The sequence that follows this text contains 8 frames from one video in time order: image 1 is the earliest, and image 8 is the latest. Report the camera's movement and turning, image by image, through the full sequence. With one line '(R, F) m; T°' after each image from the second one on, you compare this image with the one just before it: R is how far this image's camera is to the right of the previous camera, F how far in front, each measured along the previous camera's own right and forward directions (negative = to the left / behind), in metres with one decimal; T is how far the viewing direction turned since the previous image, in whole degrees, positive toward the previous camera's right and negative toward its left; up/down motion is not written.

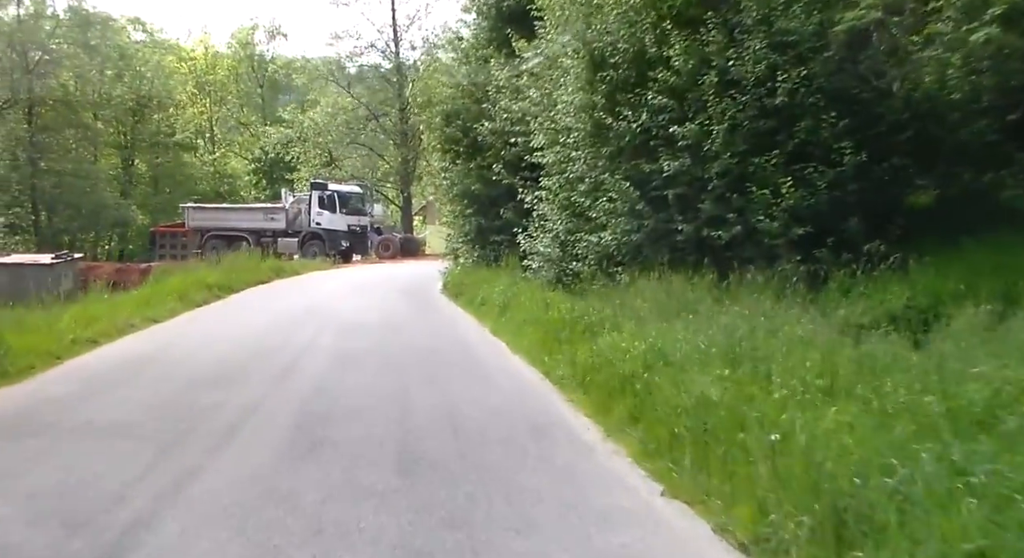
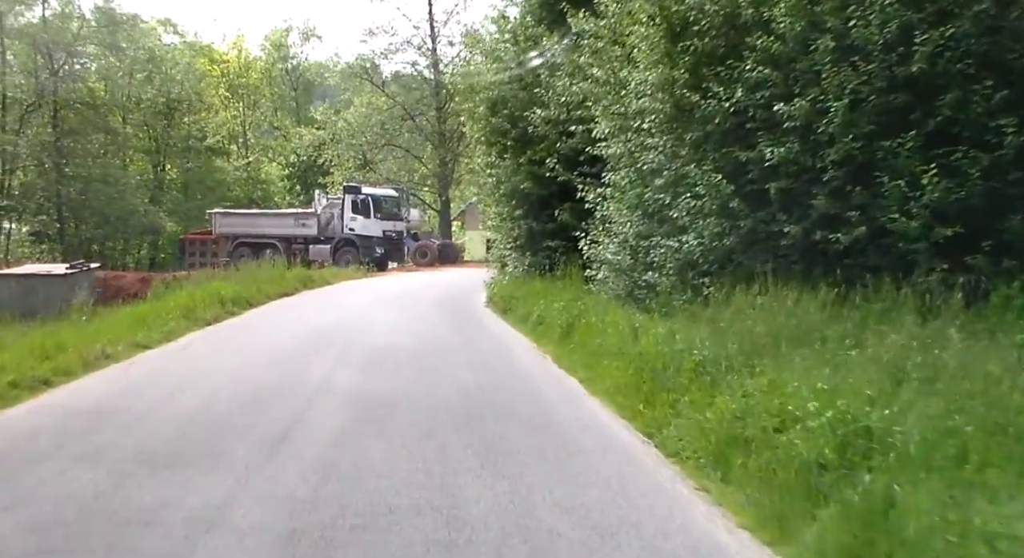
(-0.4, +2.9) m; -2°
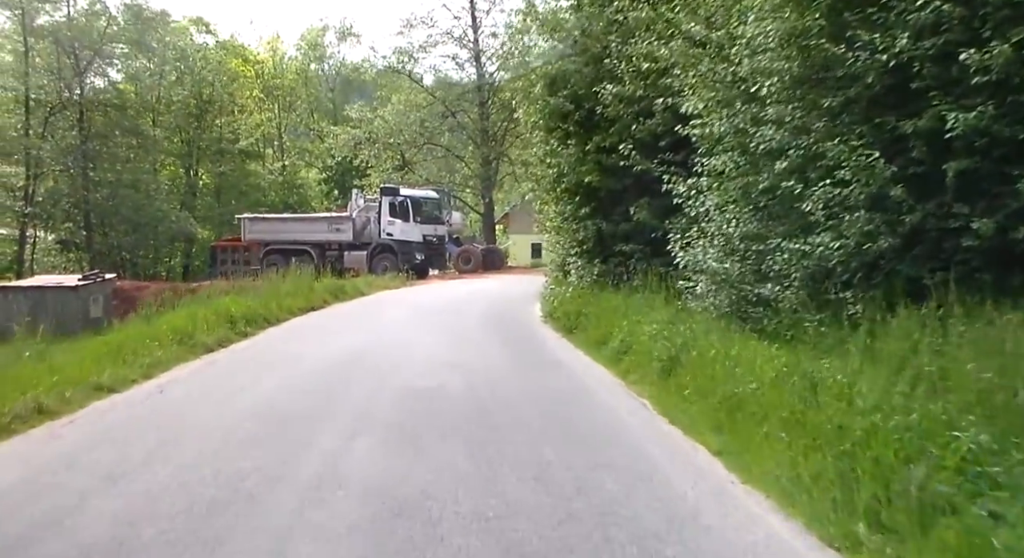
(-0.5, +3.3) m; -3°
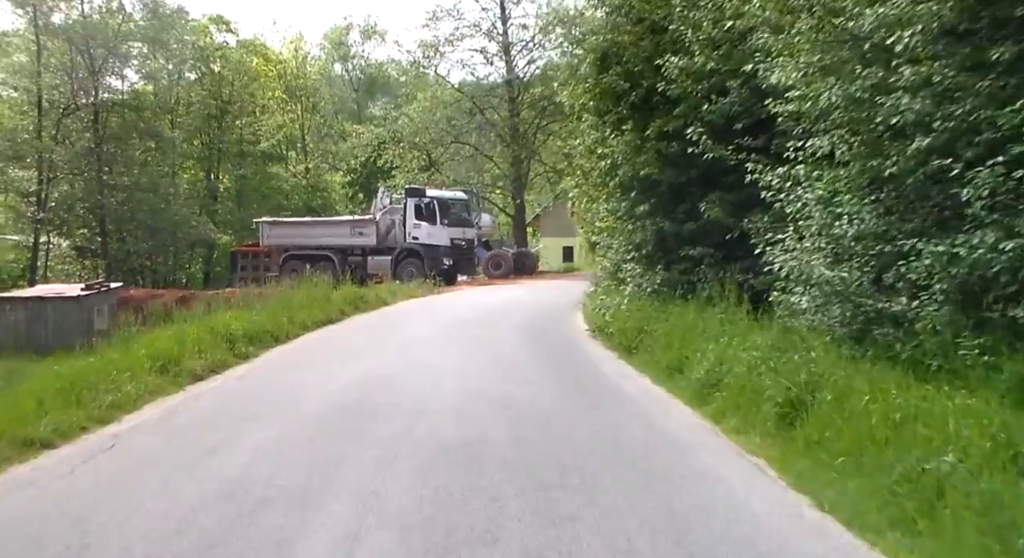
(-0.3, +2.5) m; -2°
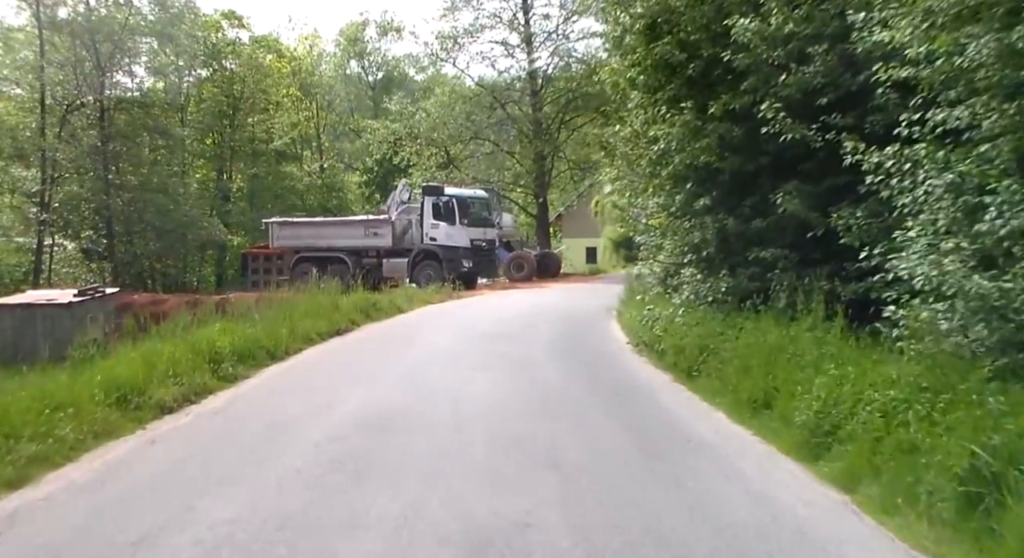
(-0.2, +2.2) m; -1°
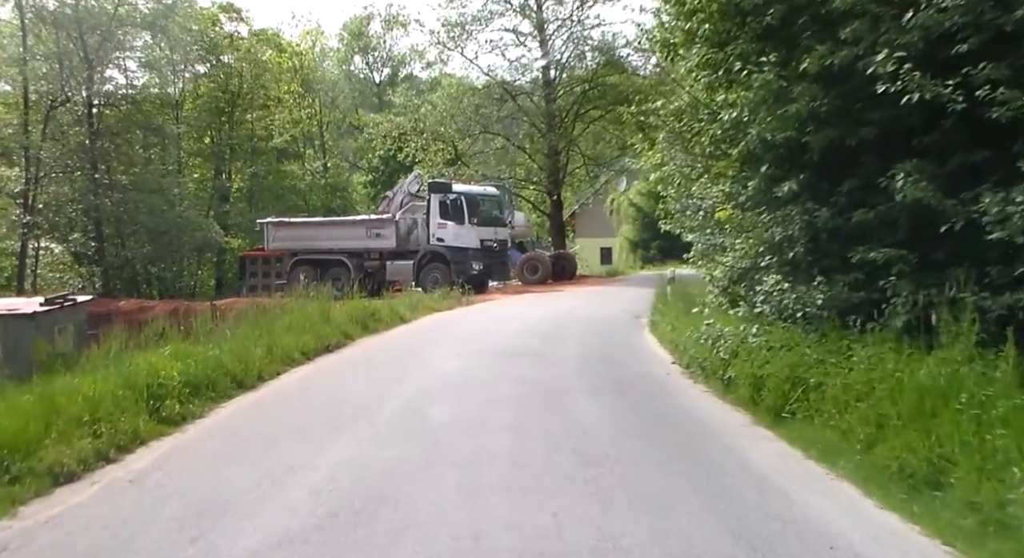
(-0.2, +2.7) m; -1°
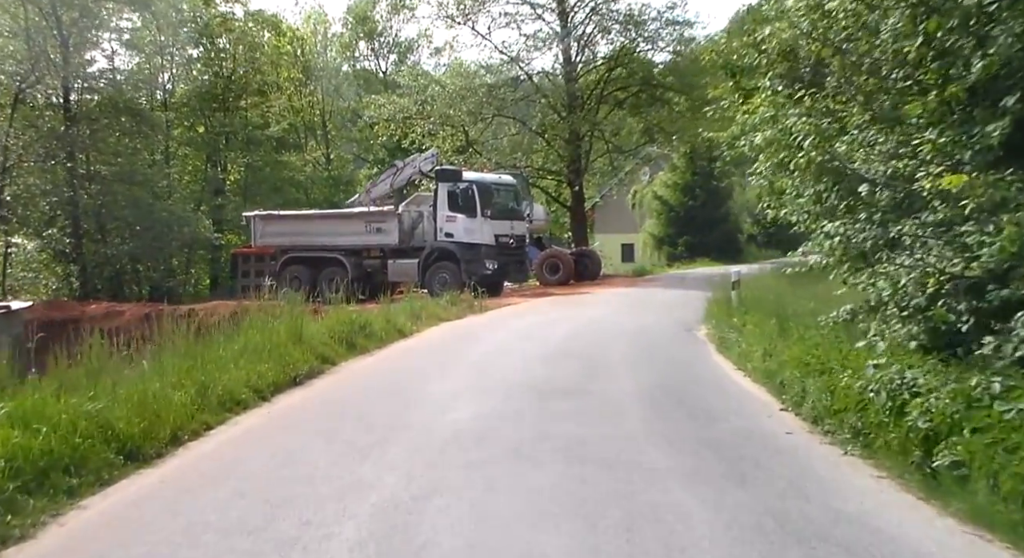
(-0.3, +4.2) m; -1°
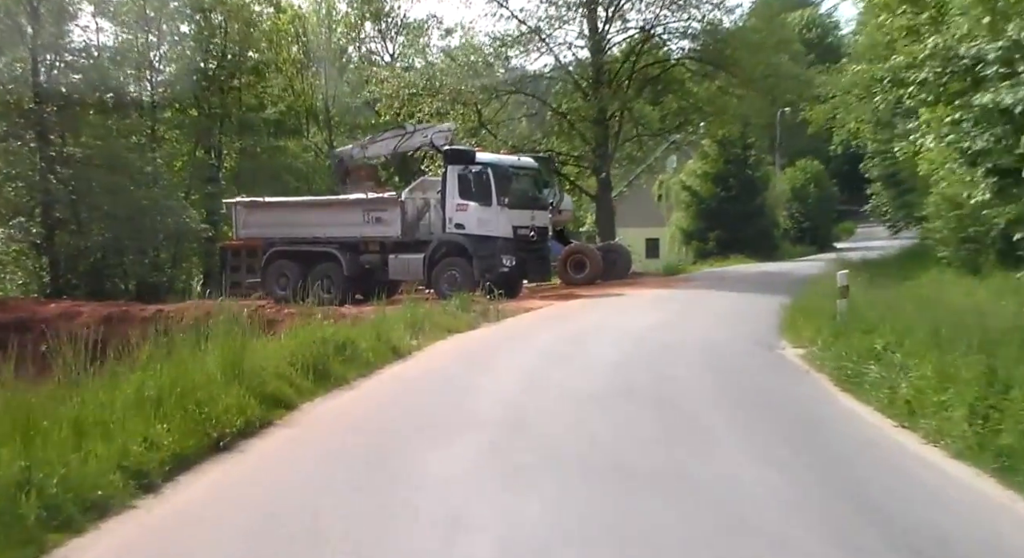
(-0.3, +4.5) m; -1°
